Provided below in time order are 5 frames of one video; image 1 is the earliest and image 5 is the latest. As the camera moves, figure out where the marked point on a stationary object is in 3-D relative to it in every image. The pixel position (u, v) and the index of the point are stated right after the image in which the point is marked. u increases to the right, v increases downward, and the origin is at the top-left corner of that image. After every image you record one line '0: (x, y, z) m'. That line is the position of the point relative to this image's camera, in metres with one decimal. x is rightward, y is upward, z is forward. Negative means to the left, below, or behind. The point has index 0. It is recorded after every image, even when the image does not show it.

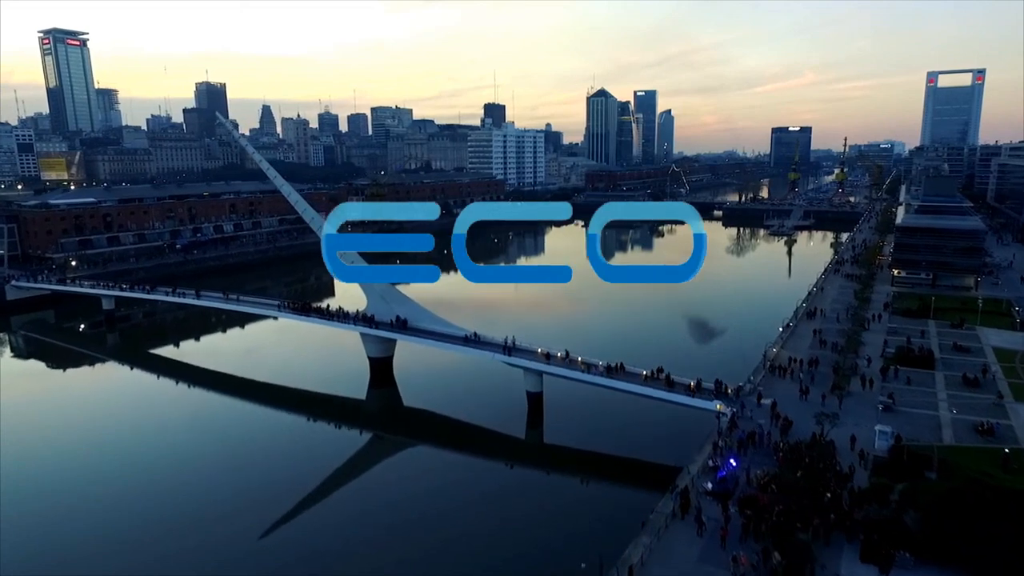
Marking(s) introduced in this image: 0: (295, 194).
0: (-5.4, +2.3, +15.6) m
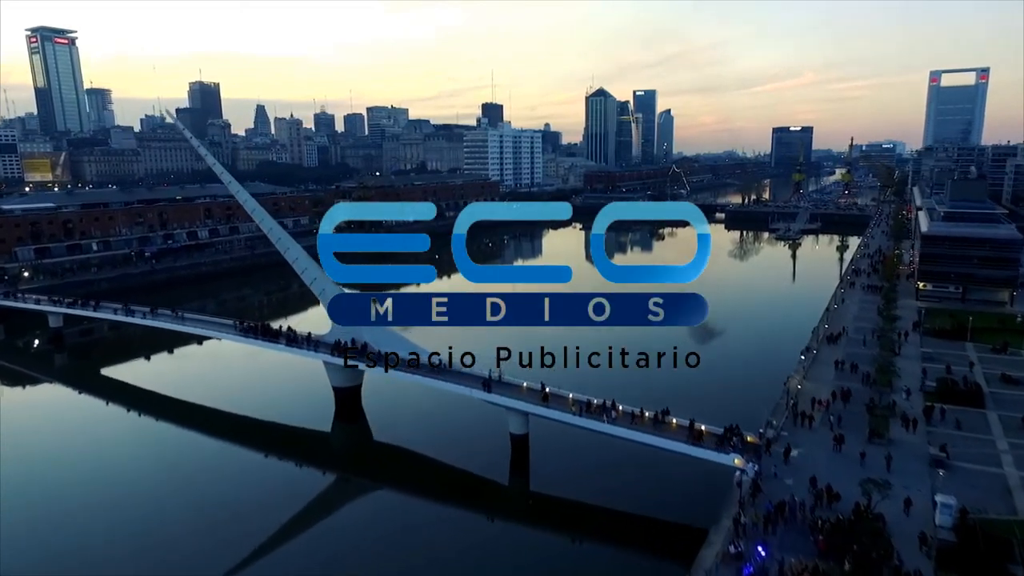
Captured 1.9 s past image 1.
0: (-5.8, +1.9, +13.8) m
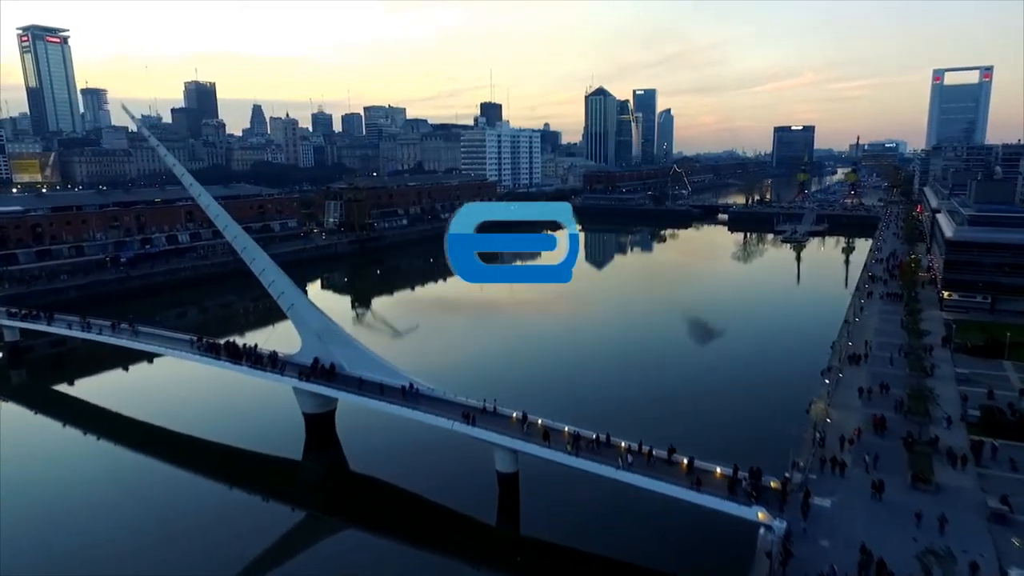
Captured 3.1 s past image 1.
0: (-5.9, +1.7, +12.6) m
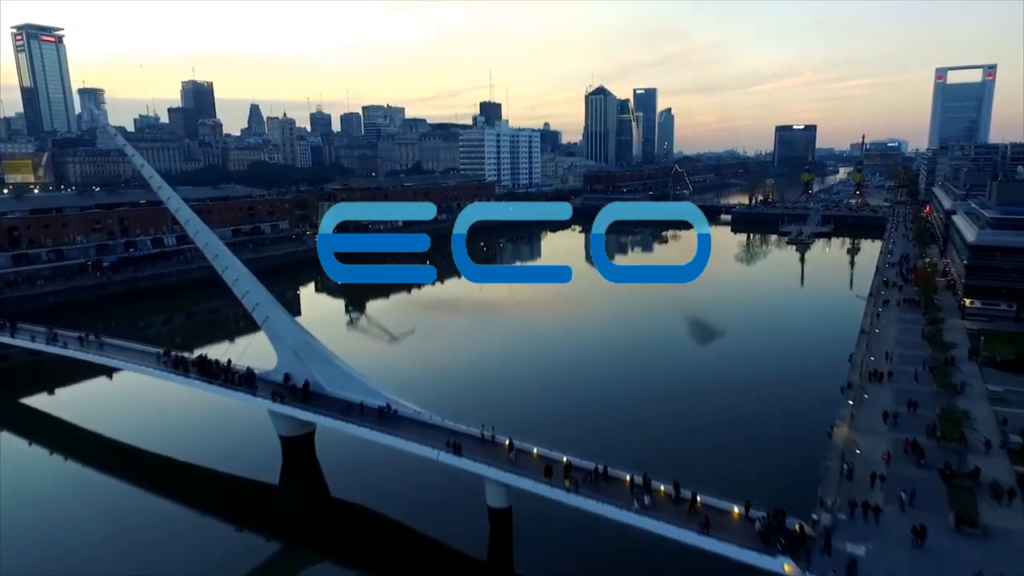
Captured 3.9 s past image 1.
0: (-6.0, +1.5, +11.7) m
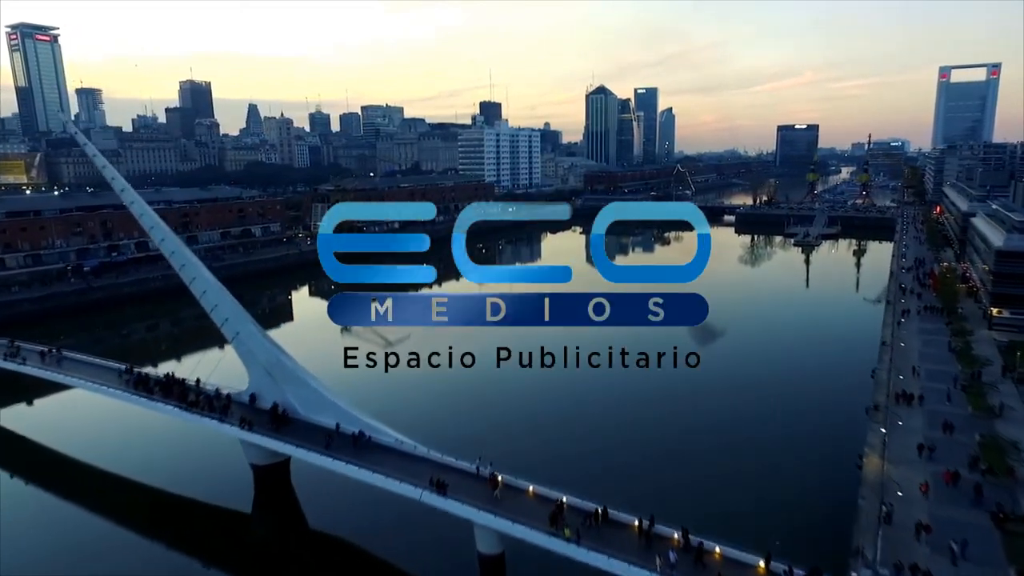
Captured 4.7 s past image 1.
0: (-6.1, +1.3, +10.7) m
